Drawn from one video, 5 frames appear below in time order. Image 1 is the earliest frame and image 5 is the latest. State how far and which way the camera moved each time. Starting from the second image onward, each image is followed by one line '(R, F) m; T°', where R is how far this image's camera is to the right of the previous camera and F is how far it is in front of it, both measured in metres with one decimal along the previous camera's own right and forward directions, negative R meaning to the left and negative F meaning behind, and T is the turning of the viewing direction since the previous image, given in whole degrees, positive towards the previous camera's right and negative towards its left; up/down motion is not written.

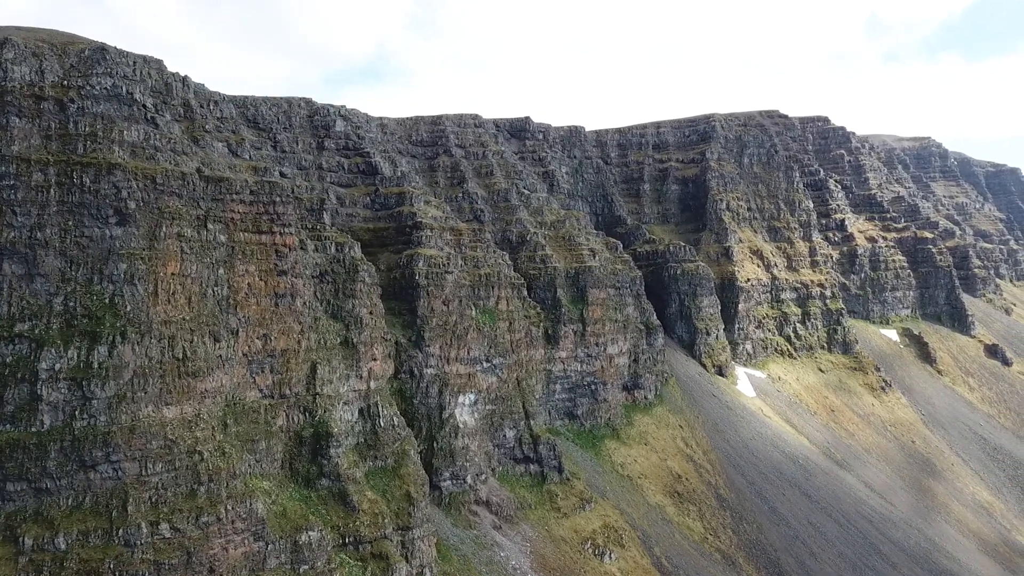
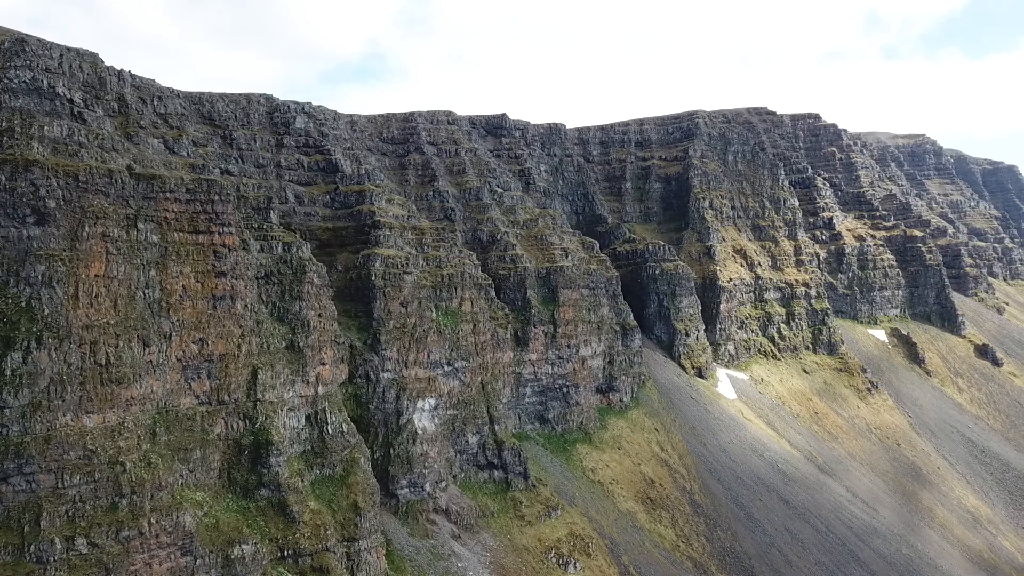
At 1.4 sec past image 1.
(+3.1, +1.9) m; 0°
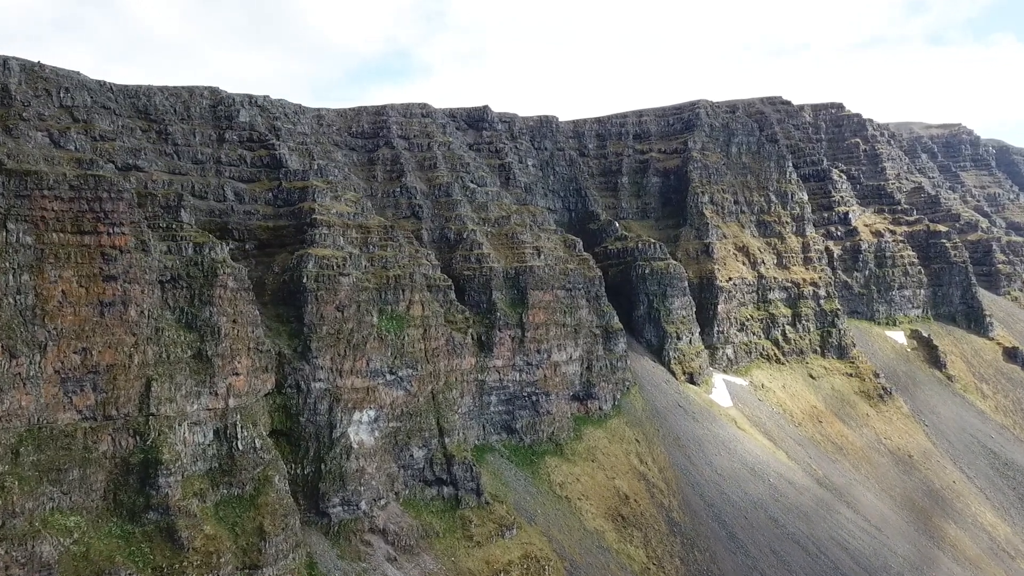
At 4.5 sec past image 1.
(+6.8, +4.8) m; -3°
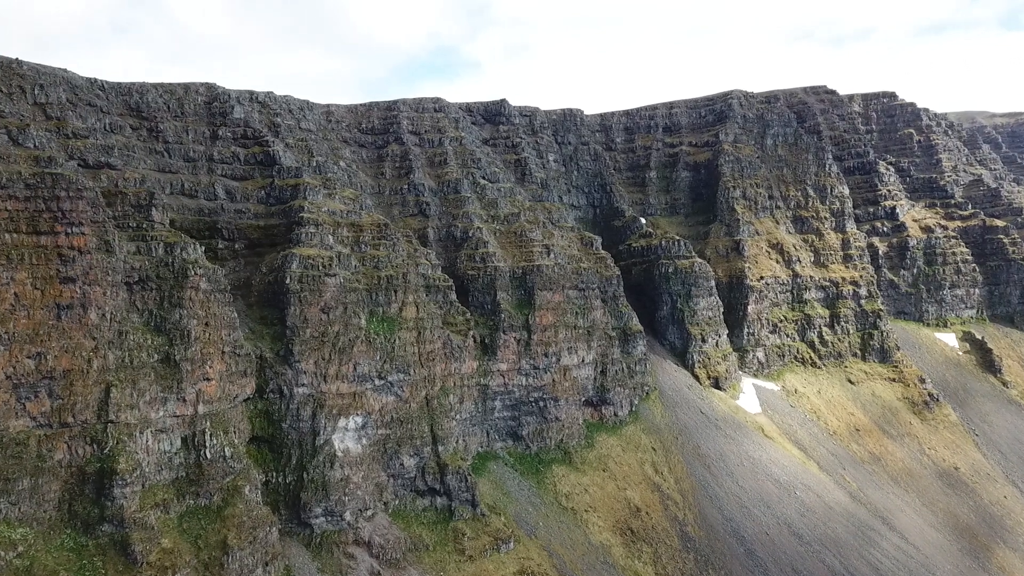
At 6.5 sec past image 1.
(+4.2, +3.2) m; -4°
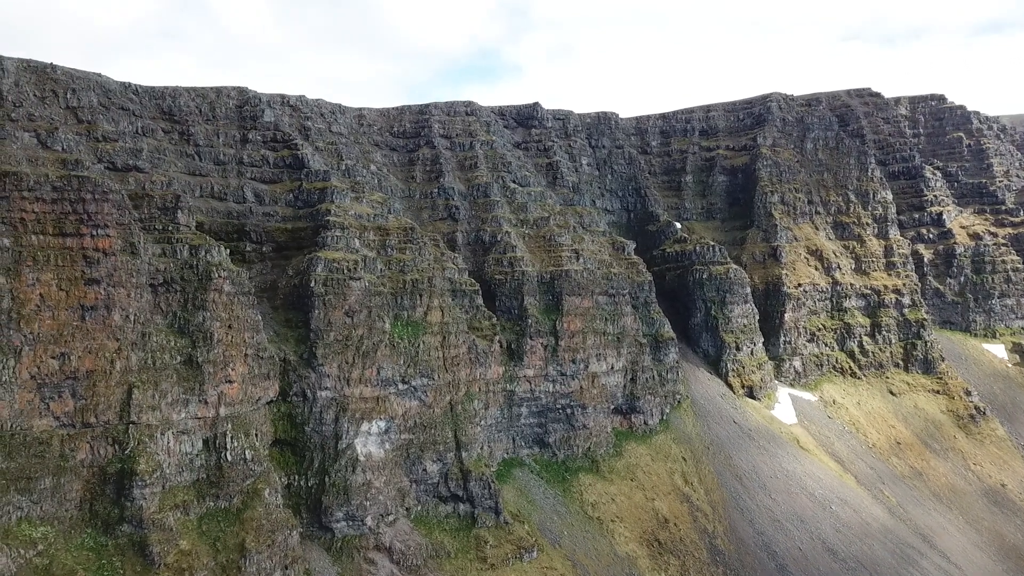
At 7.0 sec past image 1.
(+1.1, +0.7) m; -3°
